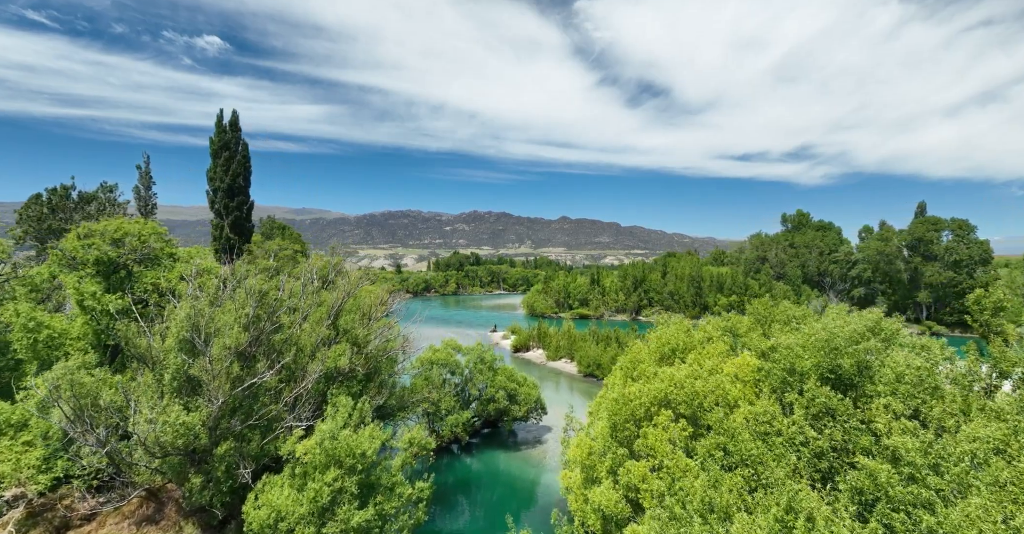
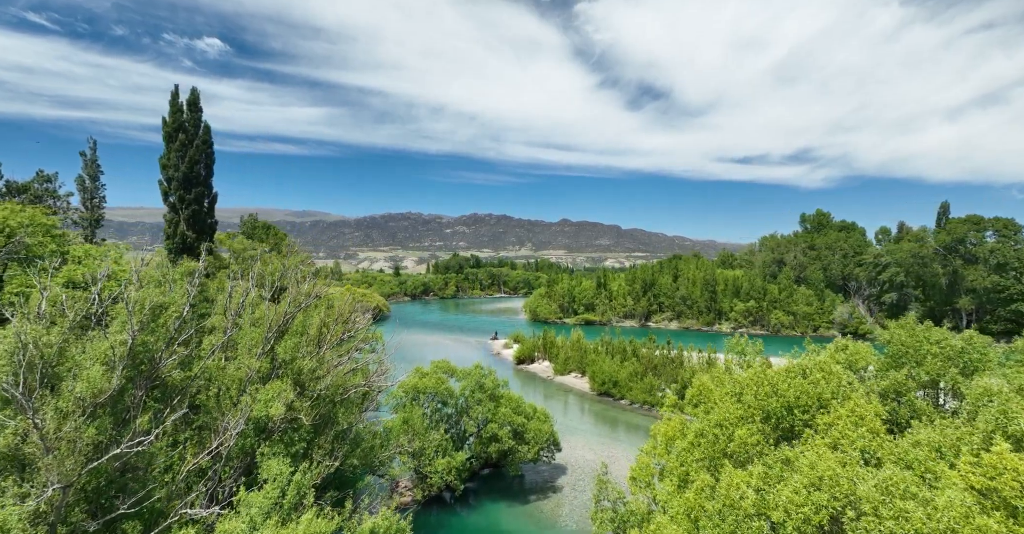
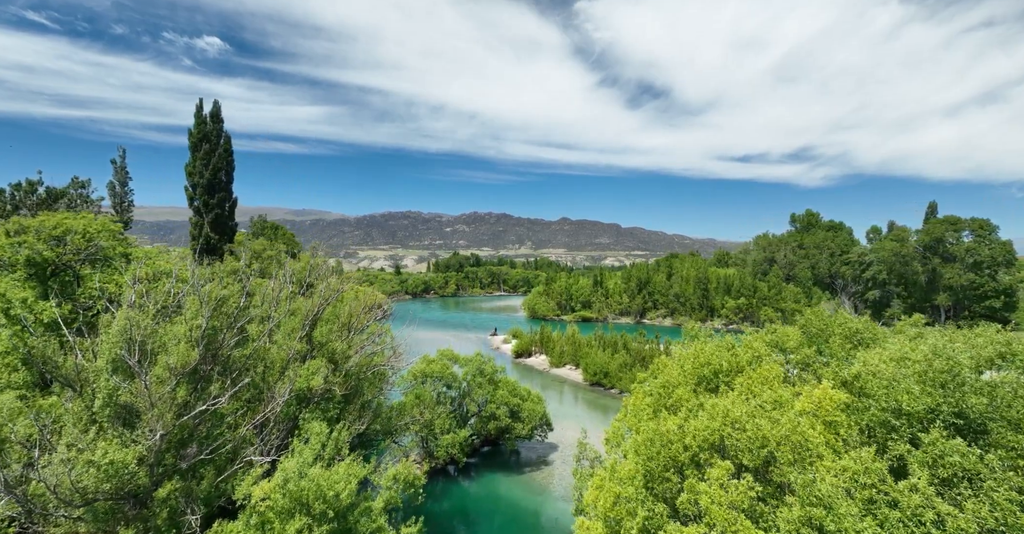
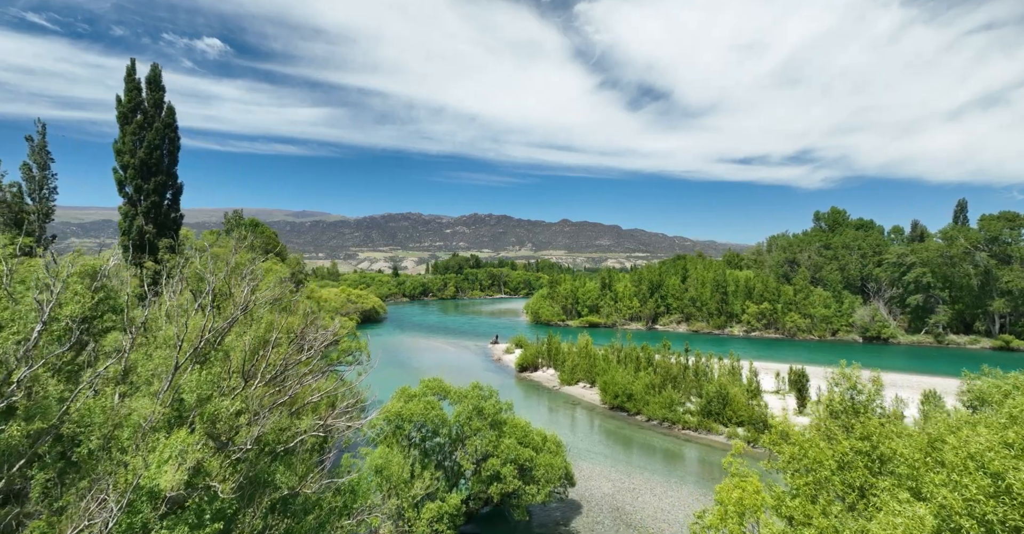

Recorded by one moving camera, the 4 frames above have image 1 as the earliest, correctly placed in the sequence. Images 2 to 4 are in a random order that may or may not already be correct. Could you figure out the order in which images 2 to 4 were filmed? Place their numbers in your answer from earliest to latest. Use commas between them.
3, 2, 4
